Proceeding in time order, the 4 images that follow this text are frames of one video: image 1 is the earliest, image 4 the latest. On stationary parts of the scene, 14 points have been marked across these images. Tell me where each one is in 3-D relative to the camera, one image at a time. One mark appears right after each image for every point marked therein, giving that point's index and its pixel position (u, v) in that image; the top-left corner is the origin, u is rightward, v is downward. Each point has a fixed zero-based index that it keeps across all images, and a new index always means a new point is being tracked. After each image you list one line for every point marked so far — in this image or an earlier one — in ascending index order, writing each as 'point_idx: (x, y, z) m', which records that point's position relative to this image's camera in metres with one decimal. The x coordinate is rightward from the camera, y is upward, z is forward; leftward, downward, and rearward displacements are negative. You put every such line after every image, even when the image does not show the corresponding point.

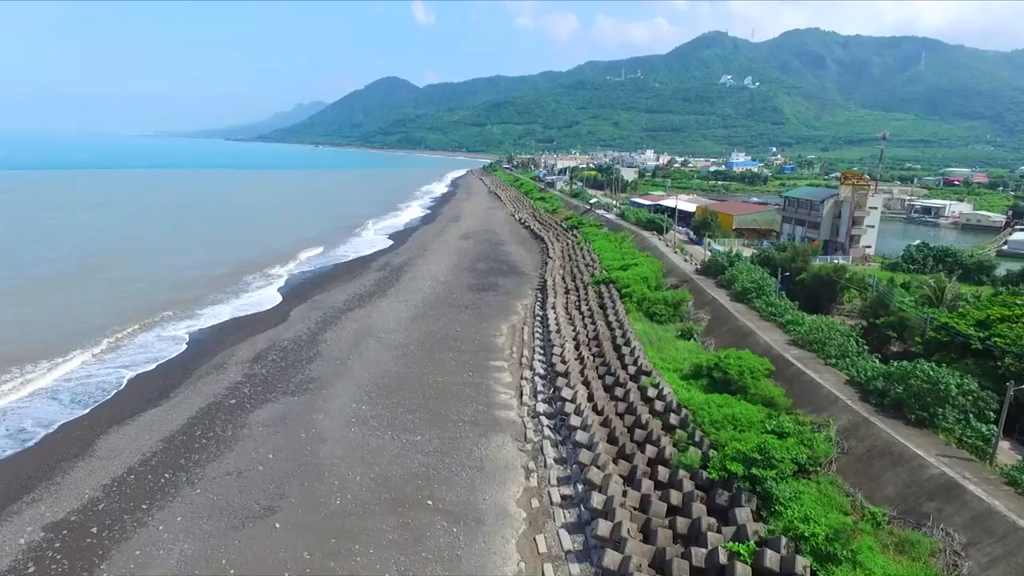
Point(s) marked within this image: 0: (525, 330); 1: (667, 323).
0: (+0.4, -1.4, +20.0) m
1: (+4.8, -1.1, +19.2) m
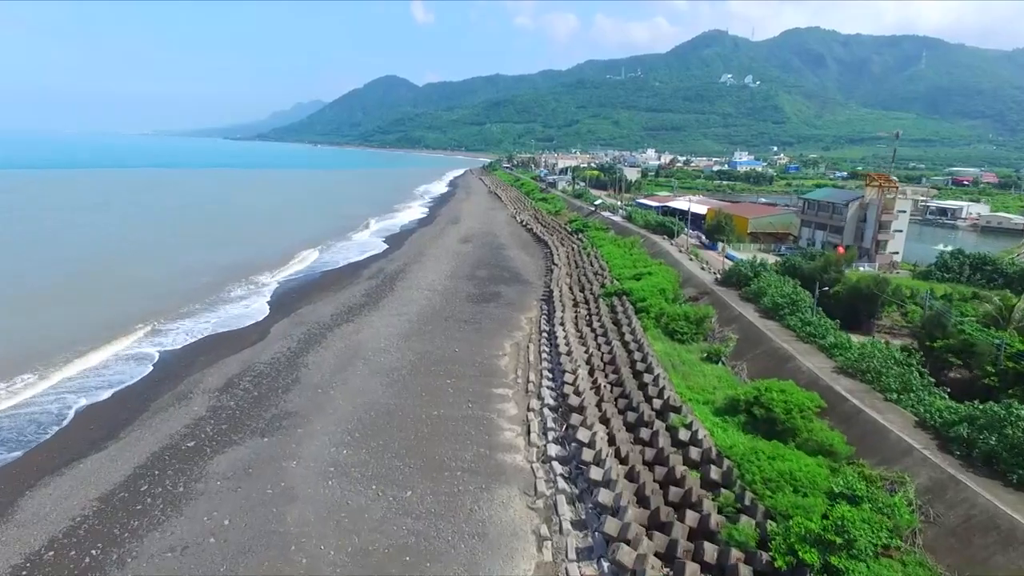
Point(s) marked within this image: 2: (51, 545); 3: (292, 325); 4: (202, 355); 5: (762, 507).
0: (+0.5, -1.8, +18.0) m
1: (+4.9, -1.5, +17.2) m
2: (-6.3, -3.5, +8.7) m
3: (-6.9, -1.2, +19.7) m
4: (-8.4, -1.8, +17.1) m
5: (+3.5, -3.0, +8.8) m
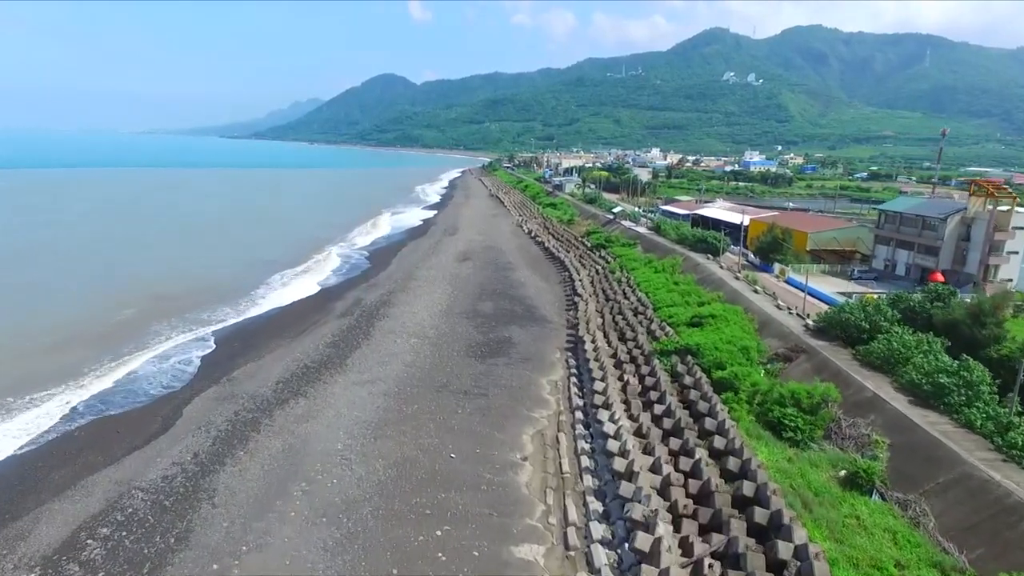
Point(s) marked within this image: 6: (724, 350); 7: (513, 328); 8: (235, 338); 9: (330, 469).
0: (+1.0, -3.1, +12.0) m
1: (+5.3, -2.8, +11.3) m
2: (-5.9, -4.9, +2.7) m
3: (-6.4, -2.5, +13.7) m
4: (-8.0, -3.1, +11.1) m
5: (+4.0, -4.4, +2.8) m
6: (+4.8, -1.4, +14.4) m
7: (0.0, -1.2, +19.5) m
8: (-8.1, -1.5, +18.5) m
9: (-3.1, -3.1, +10.8) m
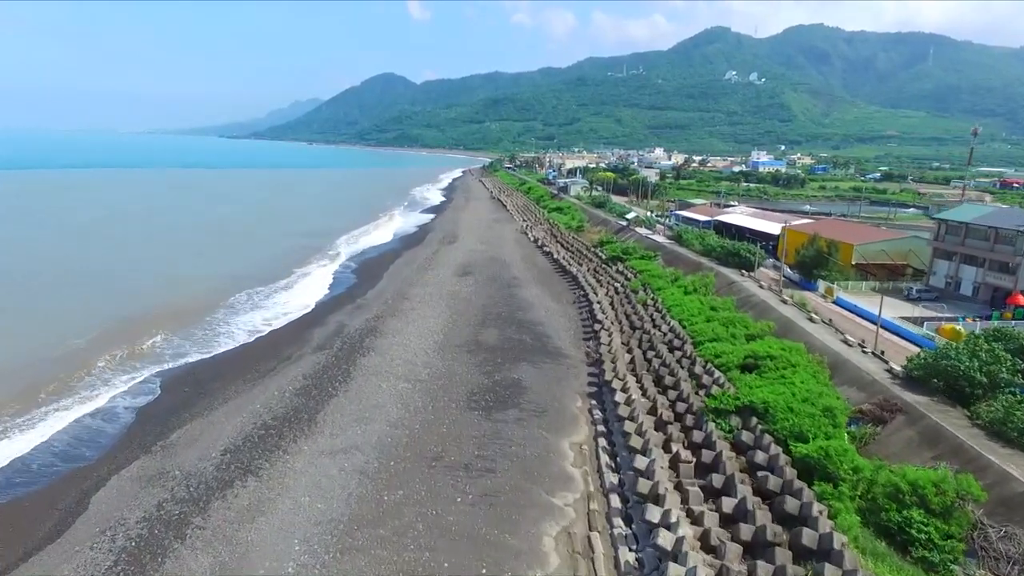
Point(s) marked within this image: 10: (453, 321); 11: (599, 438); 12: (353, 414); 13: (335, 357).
0: (+1.2, -3.9, +8.8) m
1: (+5.6, -3.6, +8.0) m
2: (-5.6, -5.7, -0.6) m
3: (-6.2, -3.3, +10.4) m
4: (-7.7, -3.9, +7.8) m
5: (+4.2, -5.1, -0.4) m
6: (+5.1, -2.2, +11.1) m
7: (+0.3, -2.0, +16.2) m
8: (-7.9, -2.3, +15.2) m
9: (-2.9, -3.9, +7.5) m
10: (-1.9, -1.0, +19.6) m
11: (+1.7, -2.9, +12.5) m
12: (-3.3, -2.6, +13.2) m
13: (-4.7, -1.9, +16.4) m
